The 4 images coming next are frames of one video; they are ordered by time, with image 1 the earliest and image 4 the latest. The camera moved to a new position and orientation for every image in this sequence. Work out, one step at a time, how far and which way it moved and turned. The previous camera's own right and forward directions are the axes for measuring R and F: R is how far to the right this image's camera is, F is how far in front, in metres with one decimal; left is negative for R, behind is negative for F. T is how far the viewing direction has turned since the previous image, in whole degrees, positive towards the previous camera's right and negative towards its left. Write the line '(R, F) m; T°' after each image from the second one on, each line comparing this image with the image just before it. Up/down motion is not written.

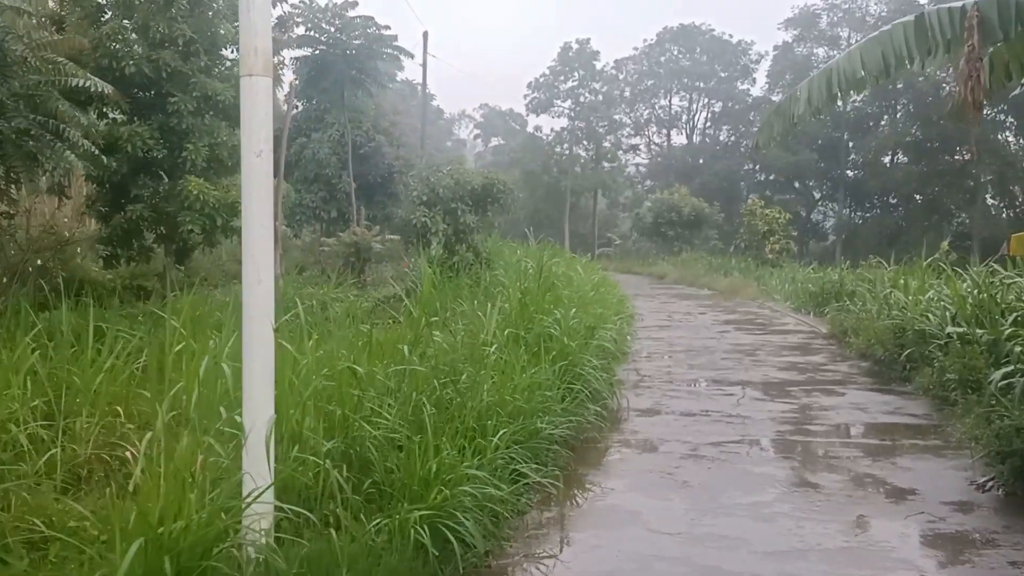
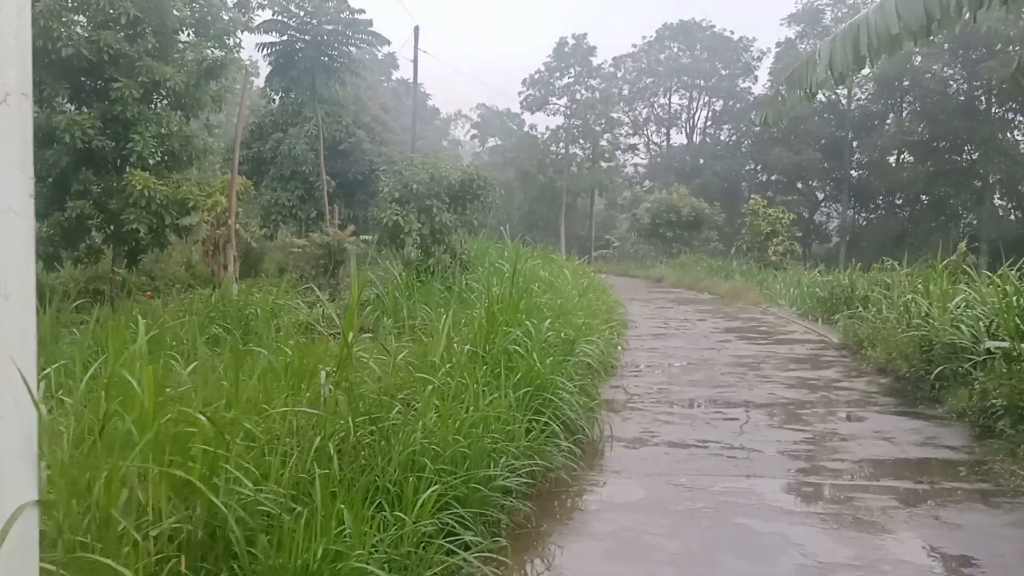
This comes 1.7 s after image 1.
(+0.2, +0.8) m; 0°
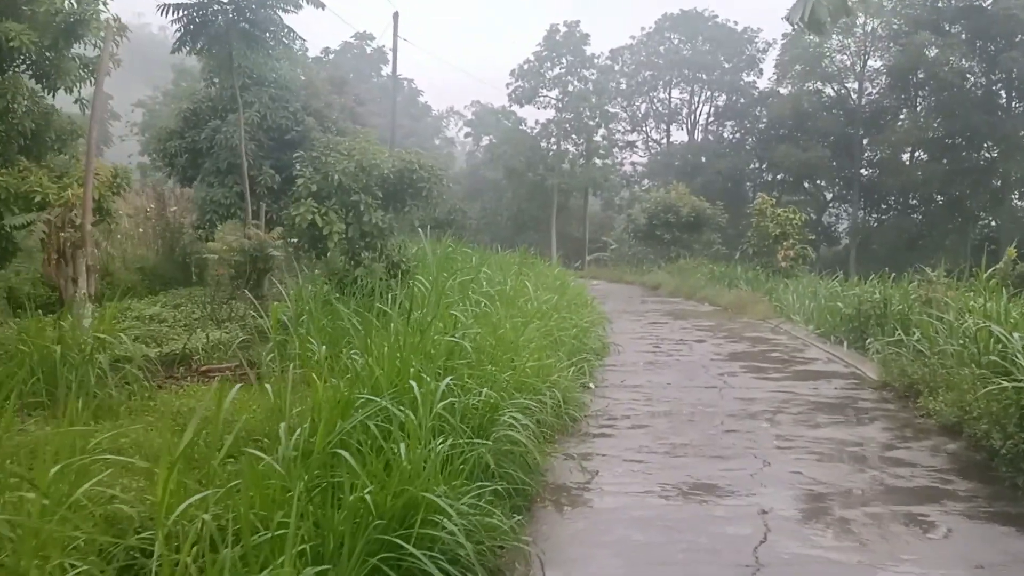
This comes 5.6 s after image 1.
(+0.4, +1.7) m; 0°
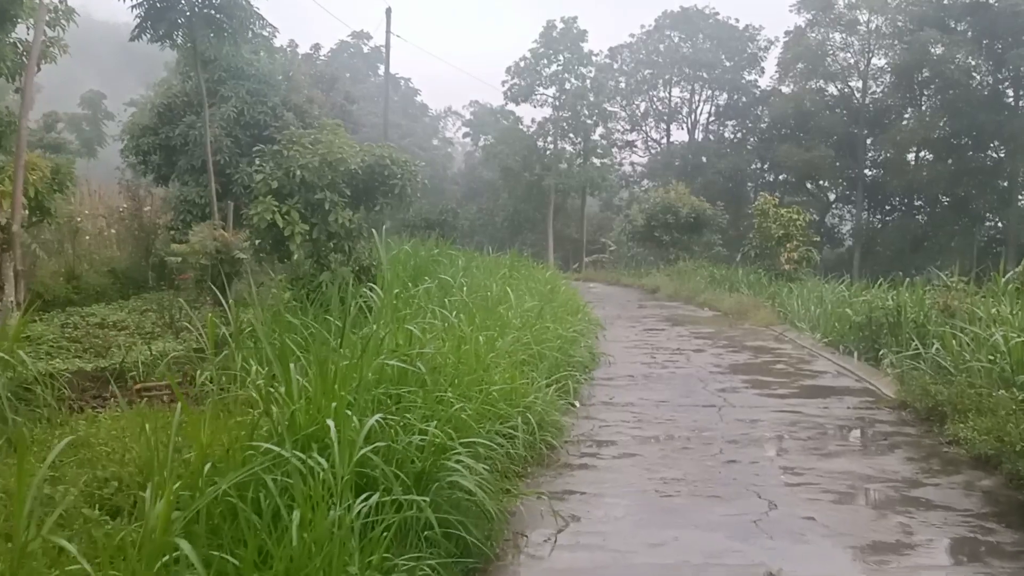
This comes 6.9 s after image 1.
(+0.2, +0.6) m; 0°
